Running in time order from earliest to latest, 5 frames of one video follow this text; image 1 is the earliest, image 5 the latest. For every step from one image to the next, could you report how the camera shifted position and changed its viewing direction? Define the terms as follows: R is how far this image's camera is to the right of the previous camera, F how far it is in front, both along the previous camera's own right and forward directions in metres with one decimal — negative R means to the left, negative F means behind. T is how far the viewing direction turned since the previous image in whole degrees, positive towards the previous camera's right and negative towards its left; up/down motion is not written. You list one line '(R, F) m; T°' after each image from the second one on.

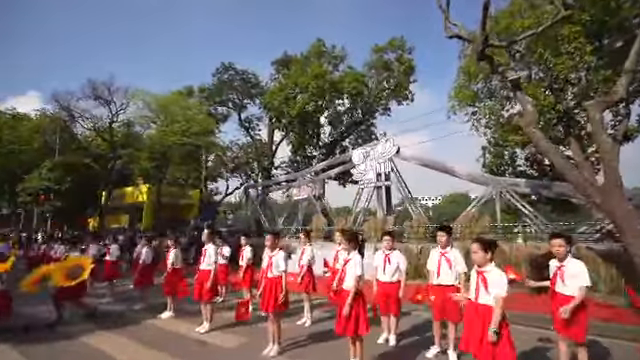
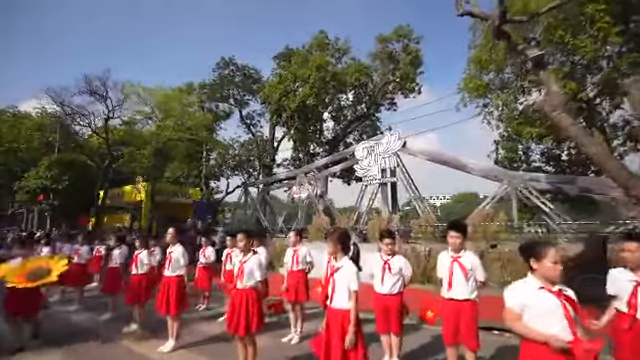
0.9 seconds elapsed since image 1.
(+0.2, +1.1) m; -1°
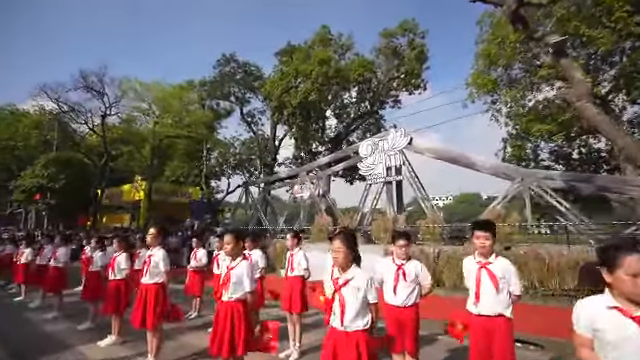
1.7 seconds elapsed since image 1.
(0.0, +0.7) m; 0°
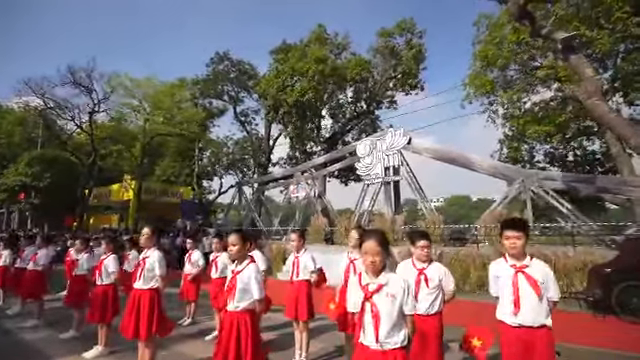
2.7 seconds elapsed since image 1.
(-0.1, +0.3) m; +1°
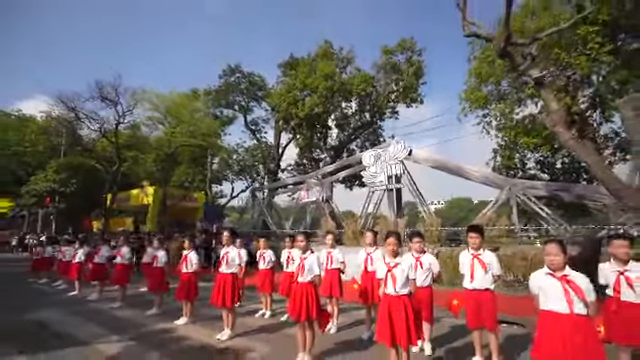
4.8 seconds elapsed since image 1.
(-0.3, -1.8) m; 0°
